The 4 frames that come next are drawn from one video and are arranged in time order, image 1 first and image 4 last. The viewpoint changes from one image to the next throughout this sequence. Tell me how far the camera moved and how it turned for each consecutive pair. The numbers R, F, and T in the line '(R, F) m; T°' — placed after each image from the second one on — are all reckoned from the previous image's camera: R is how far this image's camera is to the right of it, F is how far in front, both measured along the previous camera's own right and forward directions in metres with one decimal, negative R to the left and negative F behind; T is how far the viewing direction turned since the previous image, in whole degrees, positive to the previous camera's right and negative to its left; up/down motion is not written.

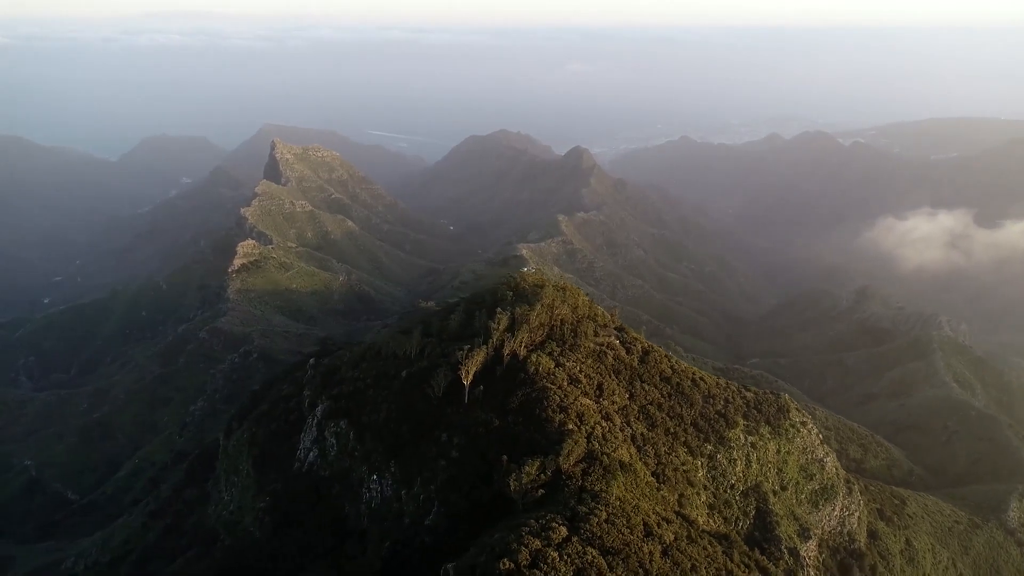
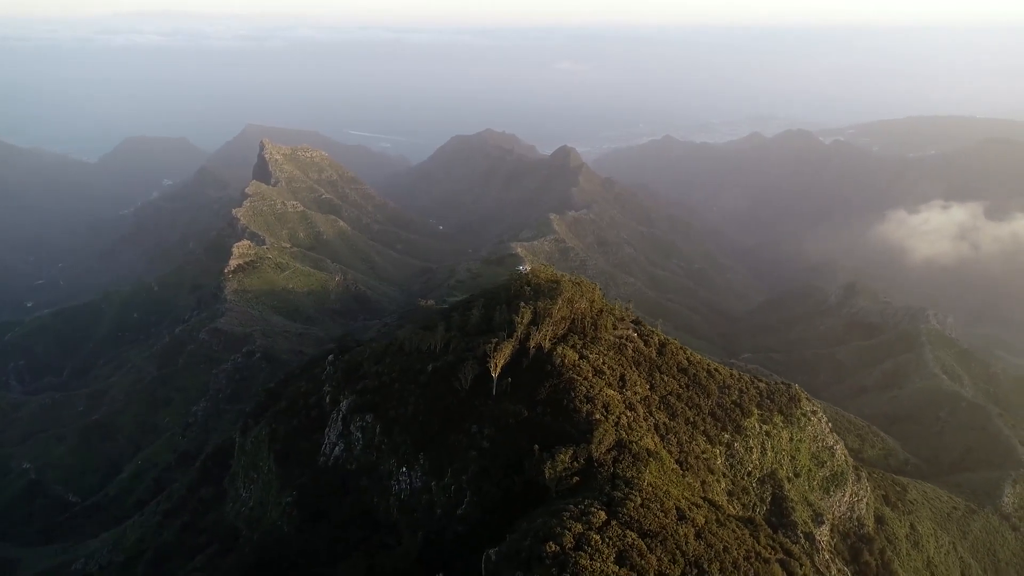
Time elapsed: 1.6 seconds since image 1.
(-2.6, -0.7) m; +1°
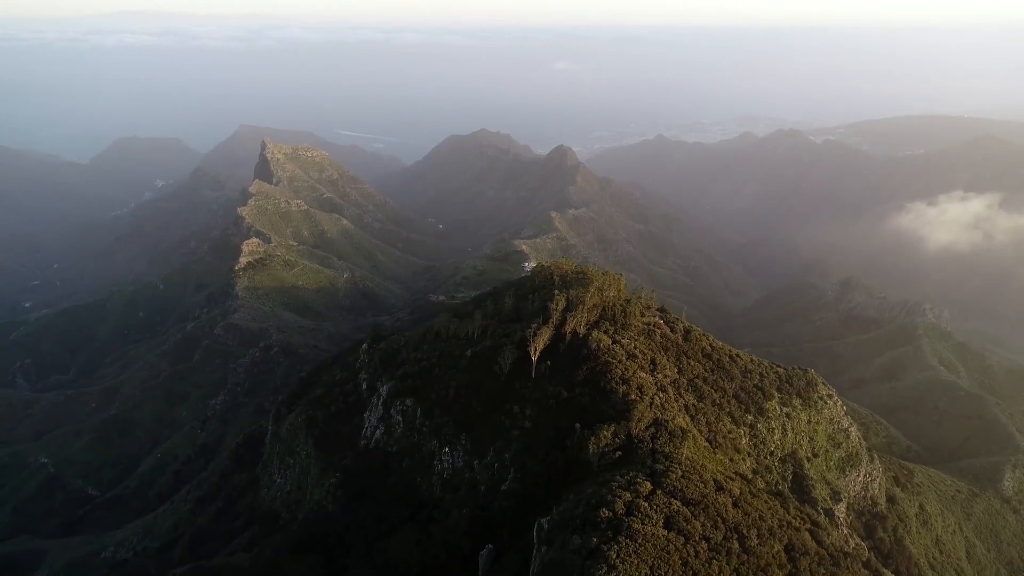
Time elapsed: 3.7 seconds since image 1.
(-3.0, -1.9) m; +1°
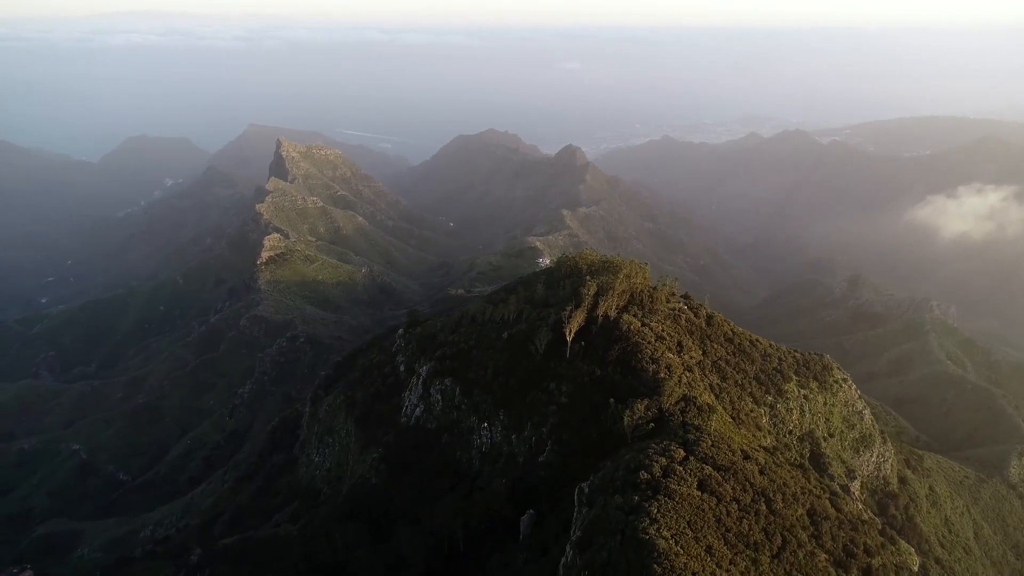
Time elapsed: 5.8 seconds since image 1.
(-2.2, -2.6) m; 0°
